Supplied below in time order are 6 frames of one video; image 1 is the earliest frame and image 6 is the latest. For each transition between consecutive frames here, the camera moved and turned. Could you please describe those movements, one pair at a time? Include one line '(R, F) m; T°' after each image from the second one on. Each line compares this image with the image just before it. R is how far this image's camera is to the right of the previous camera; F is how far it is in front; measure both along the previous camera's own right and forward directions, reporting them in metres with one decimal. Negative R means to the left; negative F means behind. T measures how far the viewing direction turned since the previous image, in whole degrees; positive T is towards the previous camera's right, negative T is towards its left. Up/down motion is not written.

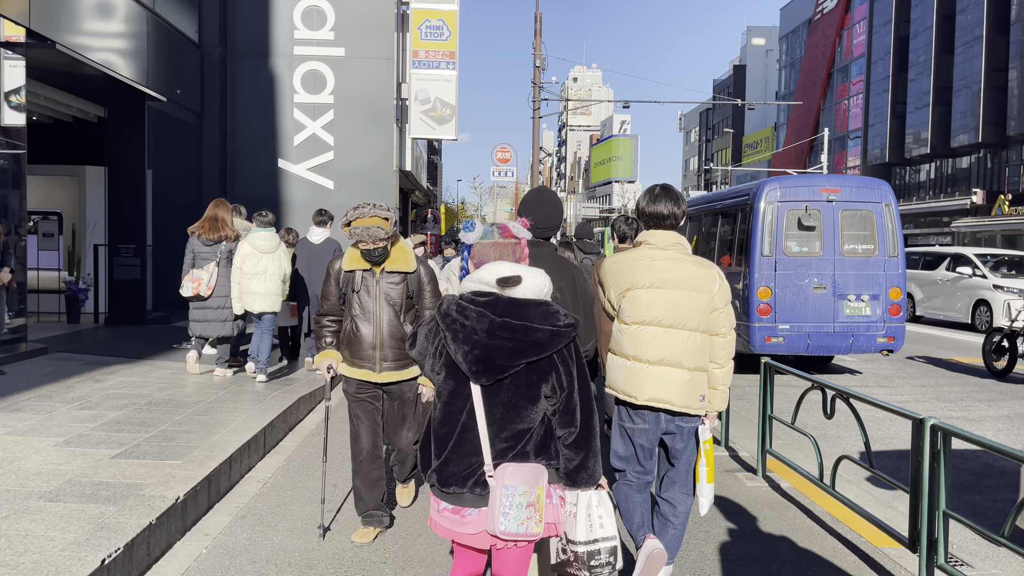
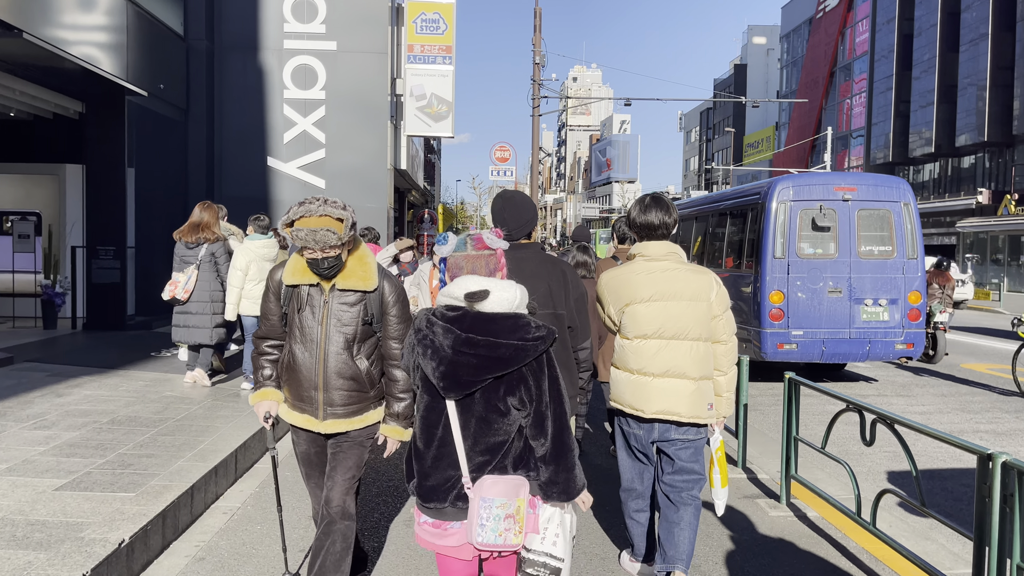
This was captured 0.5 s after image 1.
(0.0, +0.4) m; 0°
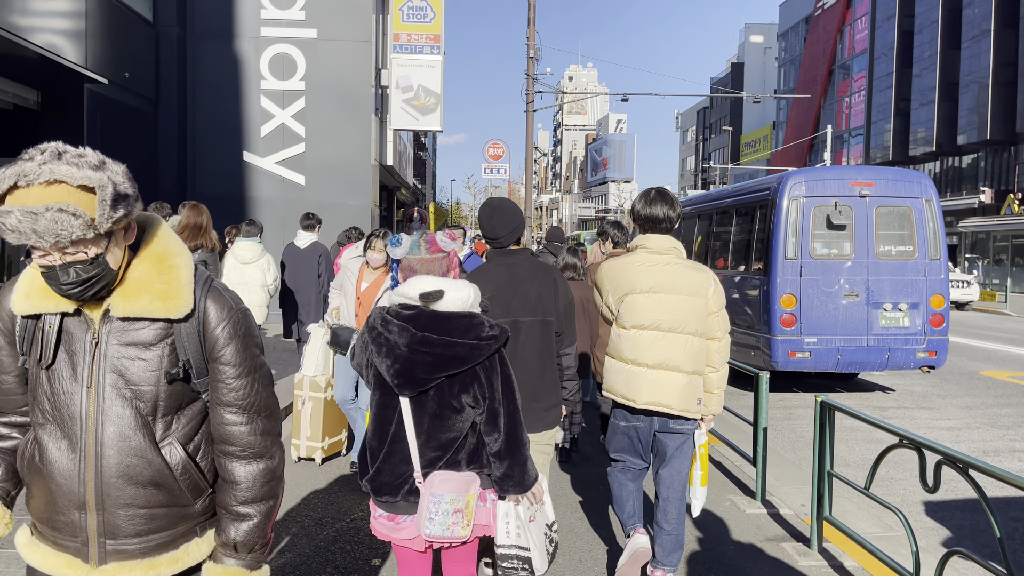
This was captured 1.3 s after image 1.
(+0.1, +0.5) m; 0°
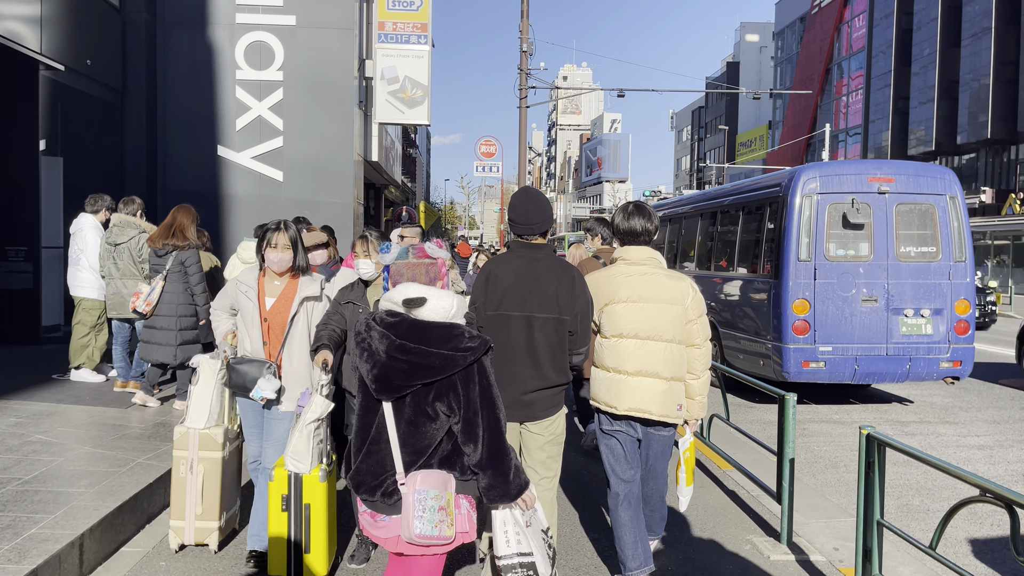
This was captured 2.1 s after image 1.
(0.0, +0.5) m; 0°
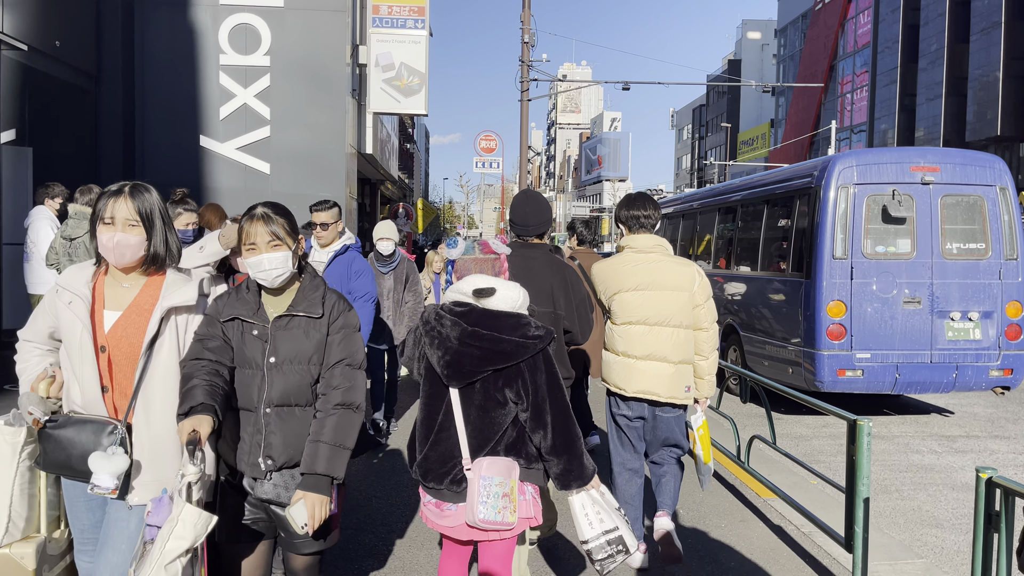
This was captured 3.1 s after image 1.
(0.0, +0.5) m; 0°
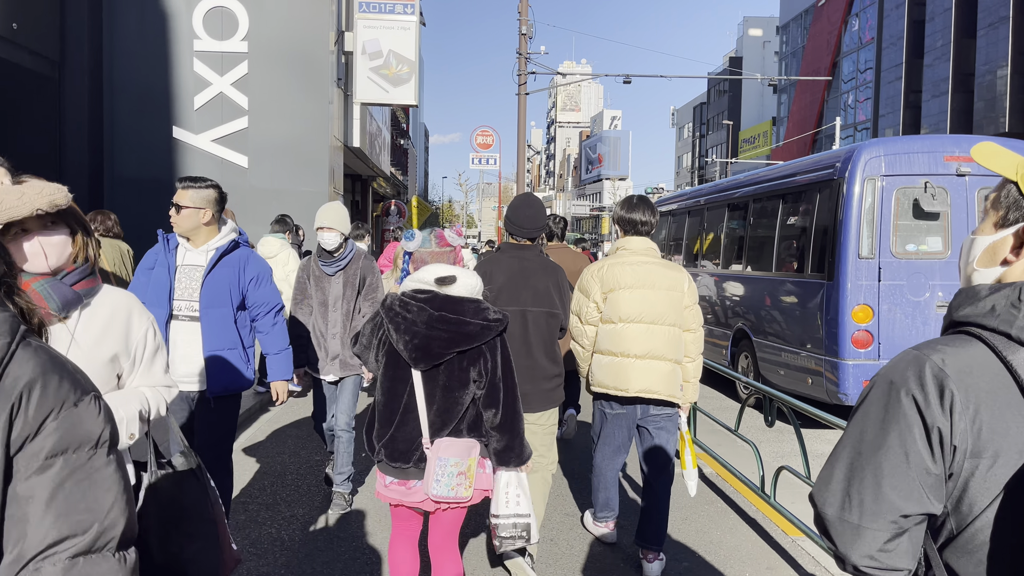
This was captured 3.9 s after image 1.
(+0.1, +0.5) m; 0°
